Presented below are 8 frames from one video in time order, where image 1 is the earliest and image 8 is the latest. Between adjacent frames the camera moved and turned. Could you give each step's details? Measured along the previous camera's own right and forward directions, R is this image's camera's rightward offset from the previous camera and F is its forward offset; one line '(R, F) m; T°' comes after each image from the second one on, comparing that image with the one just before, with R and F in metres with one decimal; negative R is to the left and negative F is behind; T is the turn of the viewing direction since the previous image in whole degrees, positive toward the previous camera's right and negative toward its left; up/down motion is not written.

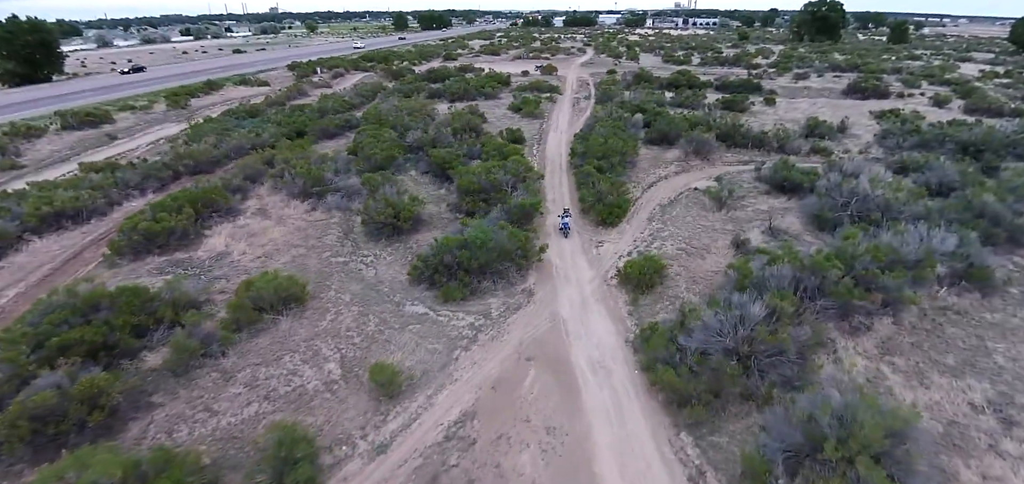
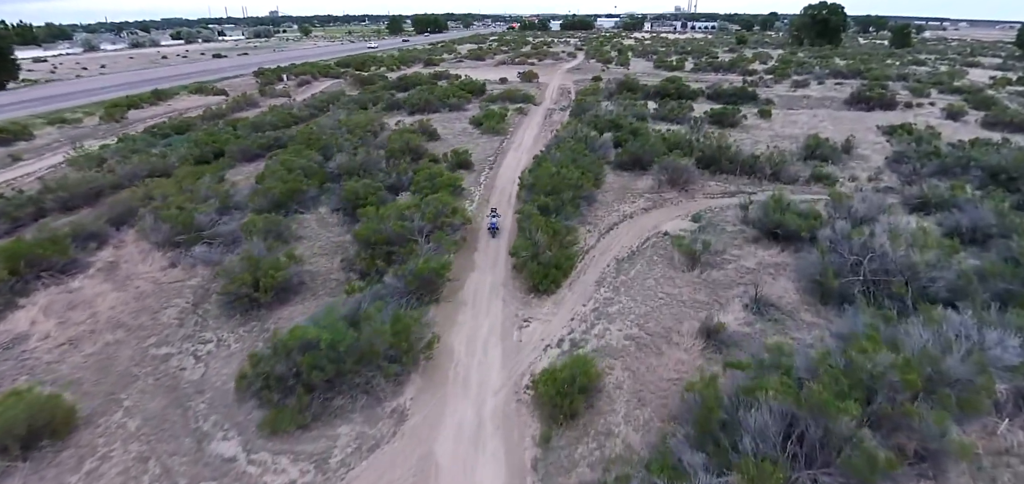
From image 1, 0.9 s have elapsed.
(+2.2, +3.3) m; 0°
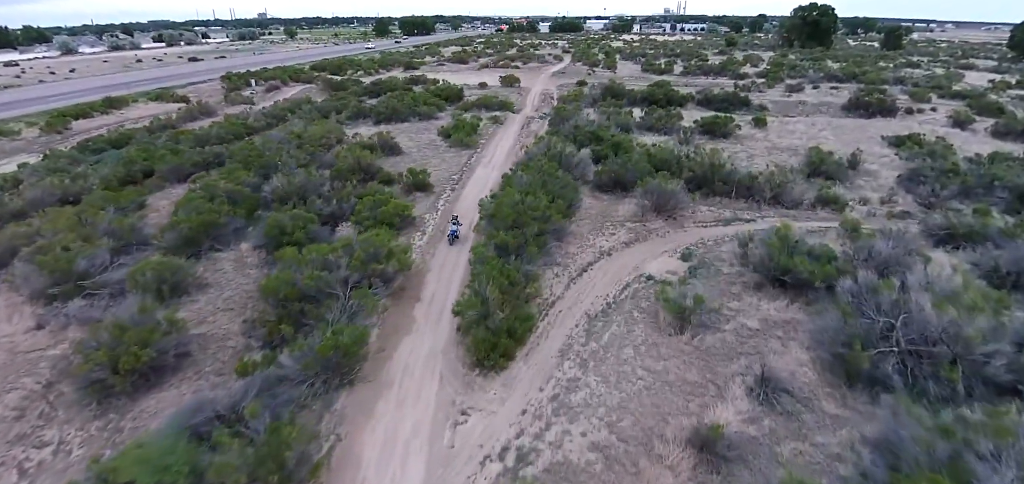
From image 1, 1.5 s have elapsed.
(+1.0, +2.3) m; +1°
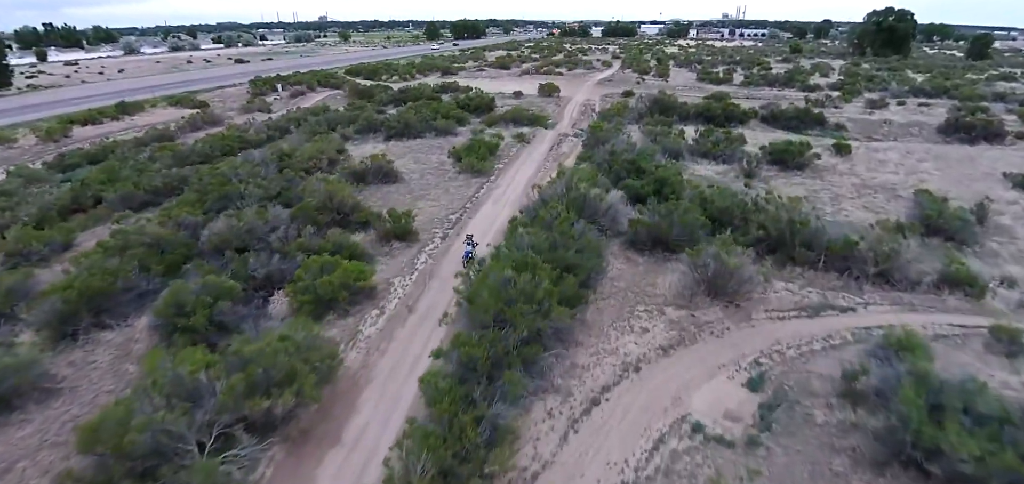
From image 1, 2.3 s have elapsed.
(+1.0, +3.8) m; -5°
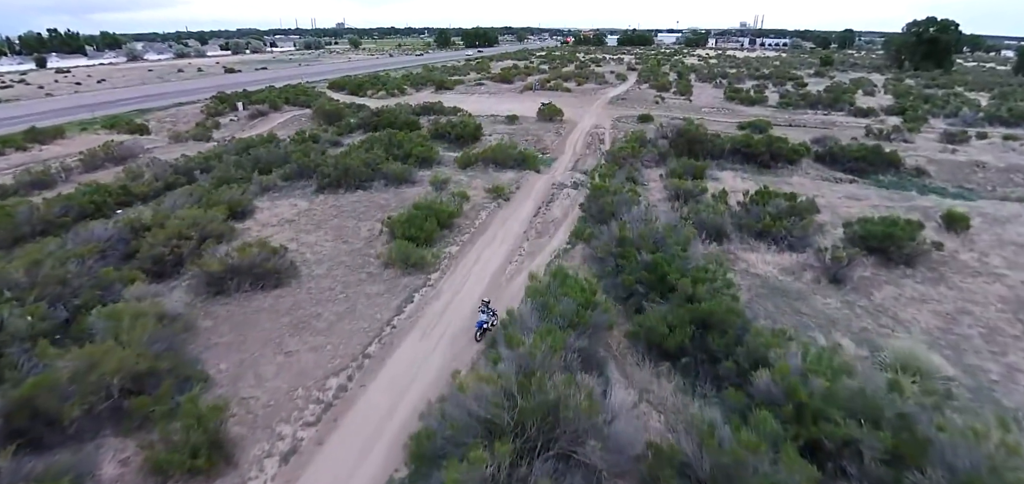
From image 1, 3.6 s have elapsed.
(+1.5, +6.3) m; -2°
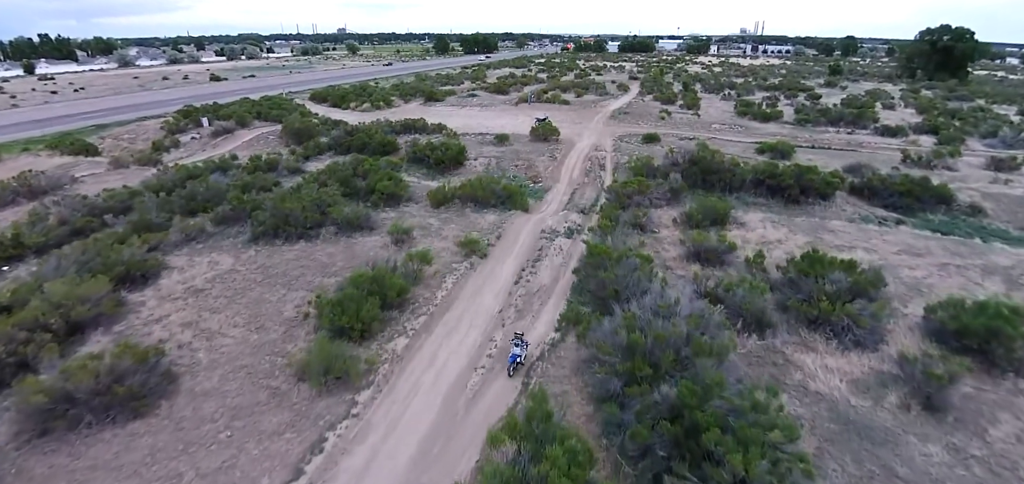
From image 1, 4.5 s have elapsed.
(+0.7, +3.3) m; 0°
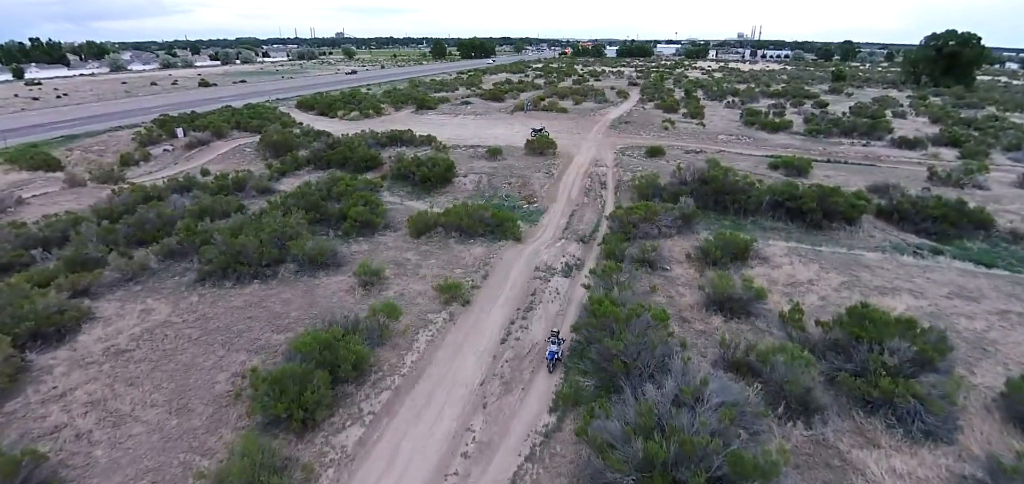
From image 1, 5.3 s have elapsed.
(+0.3, +2.0) m; 0°
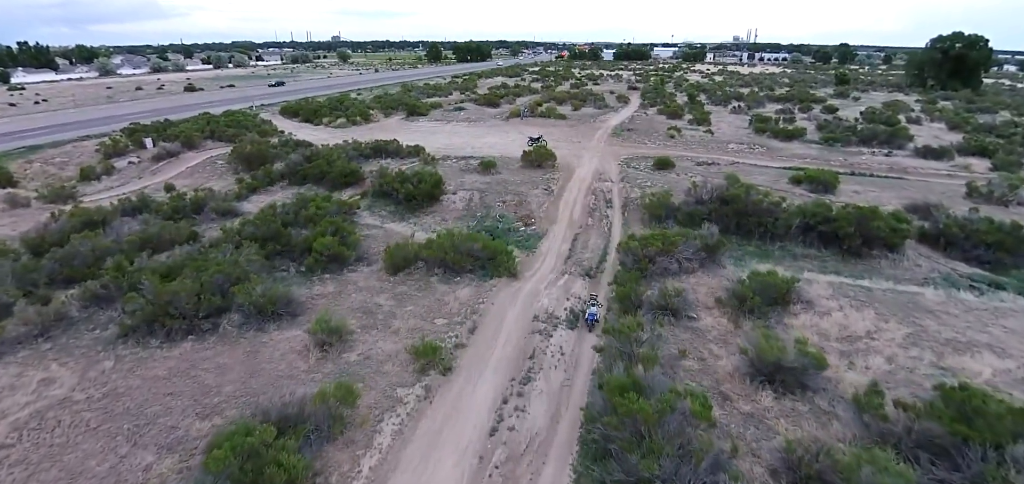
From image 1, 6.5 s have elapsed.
(+0.1, +2.2) m; 0°
